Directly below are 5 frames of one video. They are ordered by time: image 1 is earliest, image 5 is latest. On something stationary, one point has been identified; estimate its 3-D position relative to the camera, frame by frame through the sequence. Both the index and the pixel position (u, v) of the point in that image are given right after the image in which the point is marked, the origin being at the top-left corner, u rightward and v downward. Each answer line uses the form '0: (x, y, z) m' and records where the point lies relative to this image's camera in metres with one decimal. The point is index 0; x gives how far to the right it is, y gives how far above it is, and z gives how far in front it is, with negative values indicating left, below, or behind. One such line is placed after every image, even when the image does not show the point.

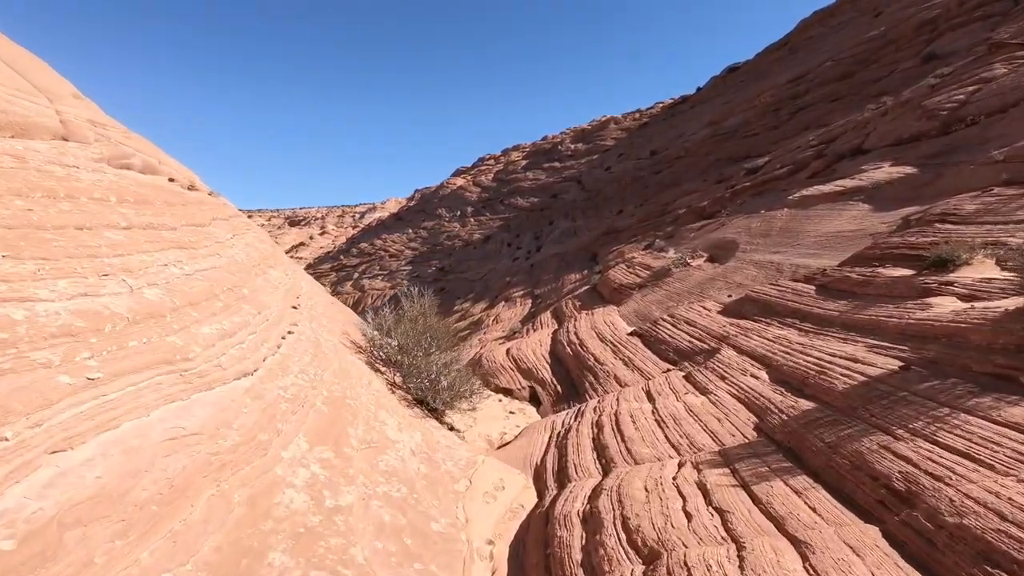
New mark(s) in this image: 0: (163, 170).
0: (-4.5, +1.5, +7.0) m
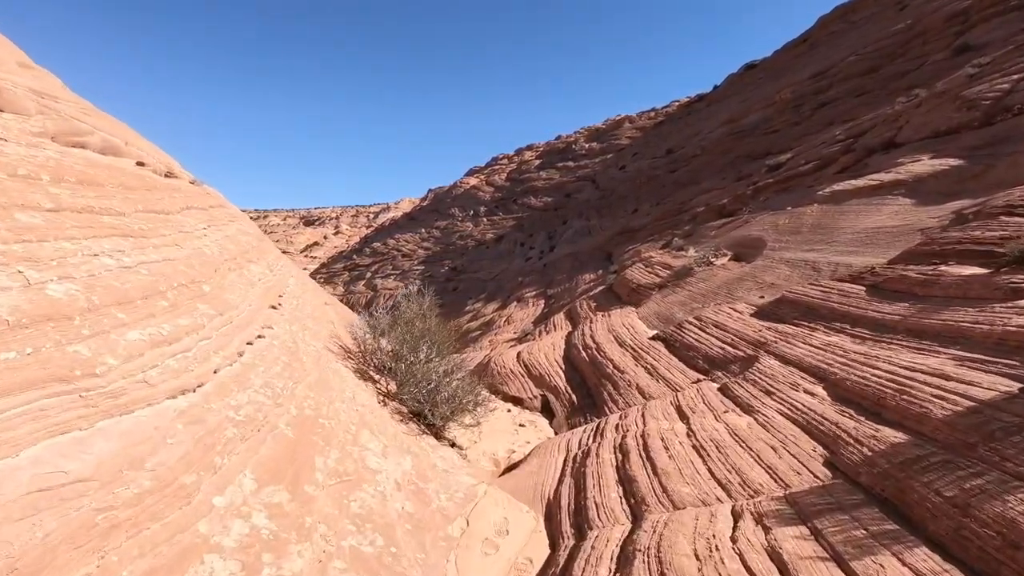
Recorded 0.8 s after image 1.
0: (-4.3, +1.5, +6.2) m
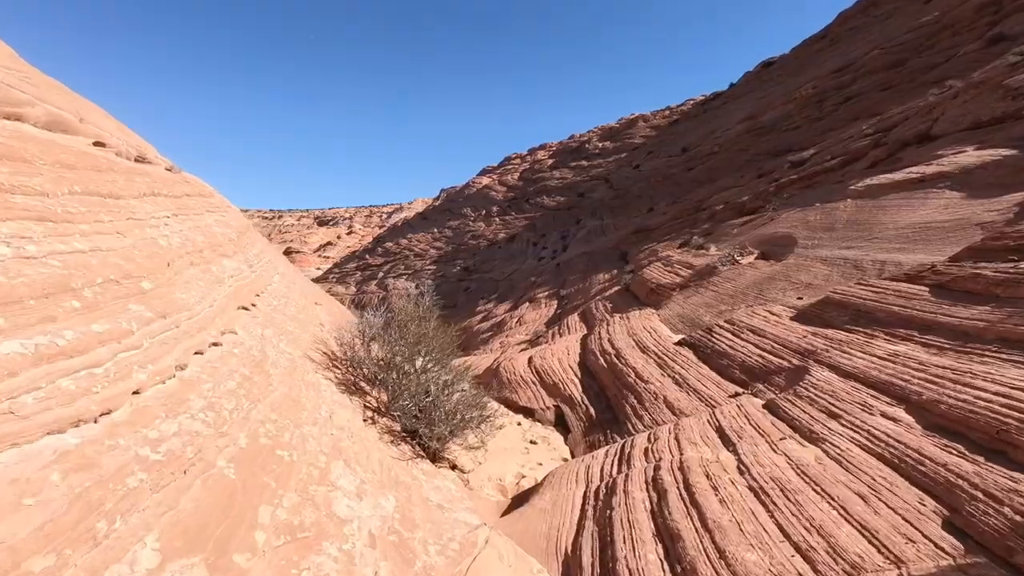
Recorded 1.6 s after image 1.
0: (-4.2, +1.6, +5.4) m
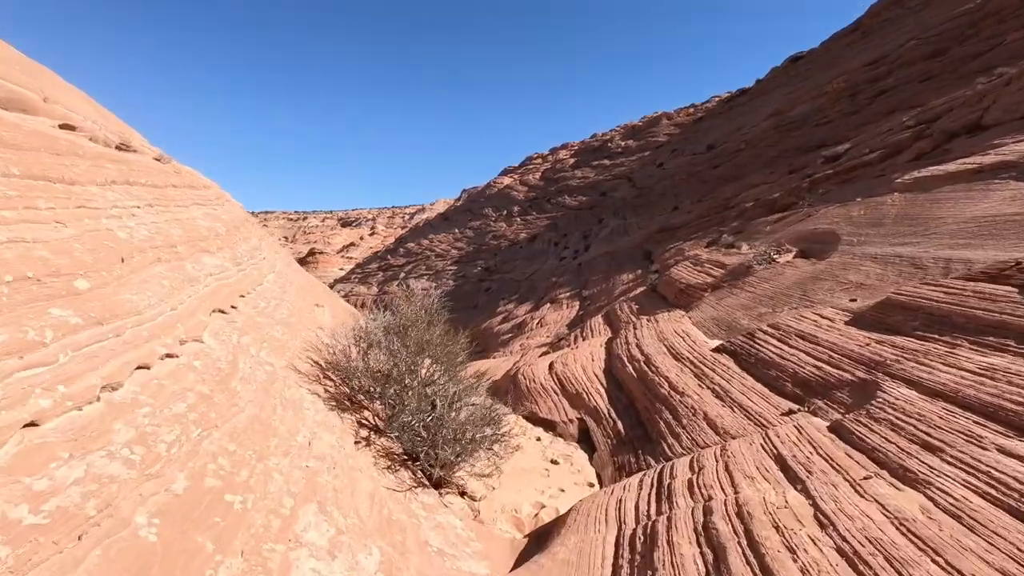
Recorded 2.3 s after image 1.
0: (-4.1, +1.6, +4.8) m
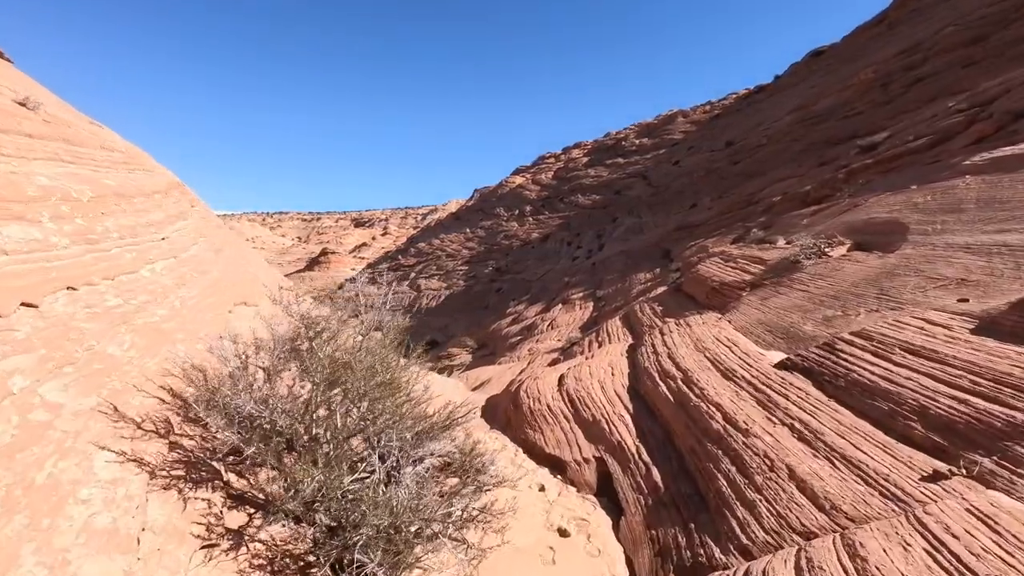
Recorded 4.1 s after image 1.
0: (-4.2, +1.6, +3.0) m
